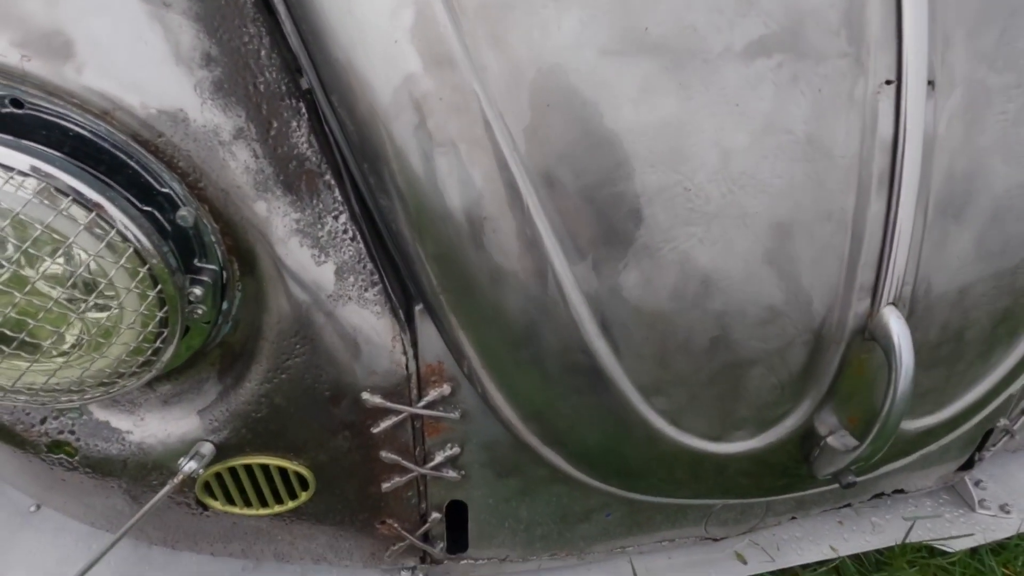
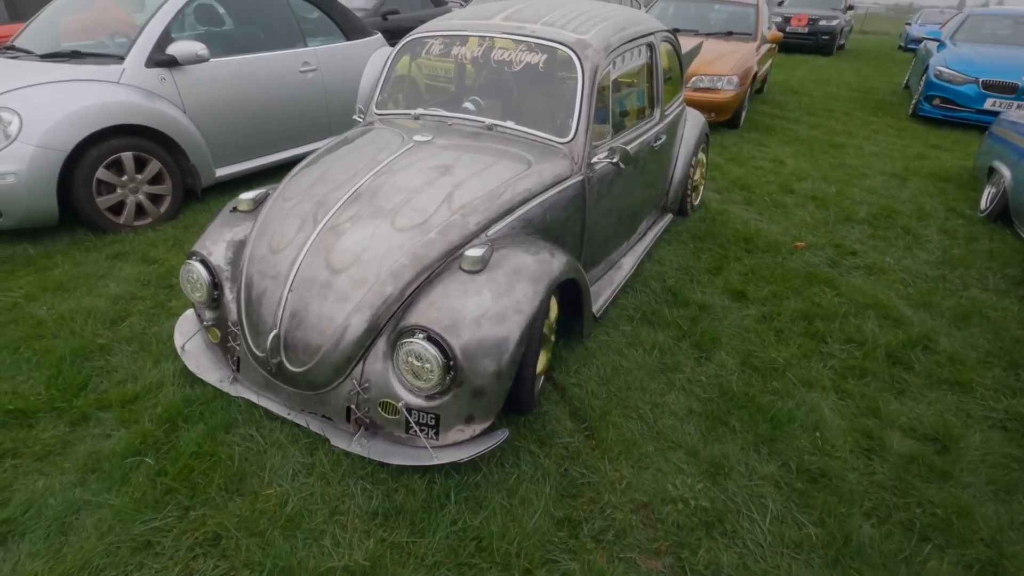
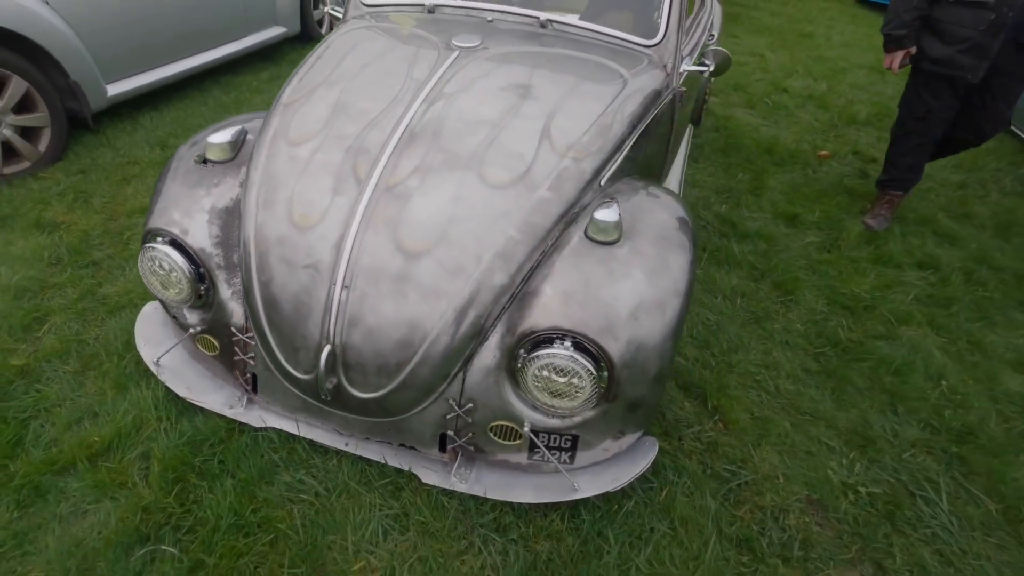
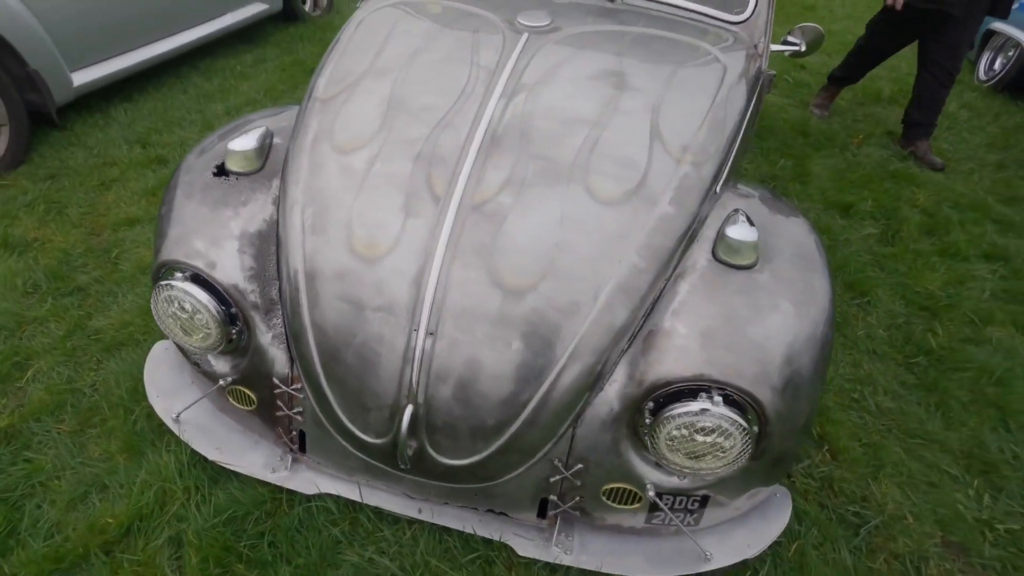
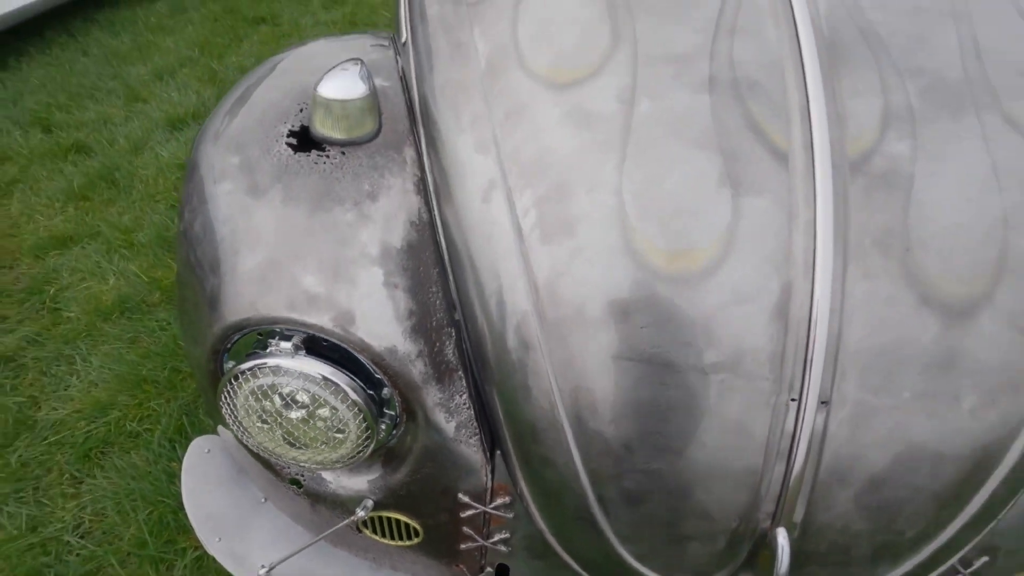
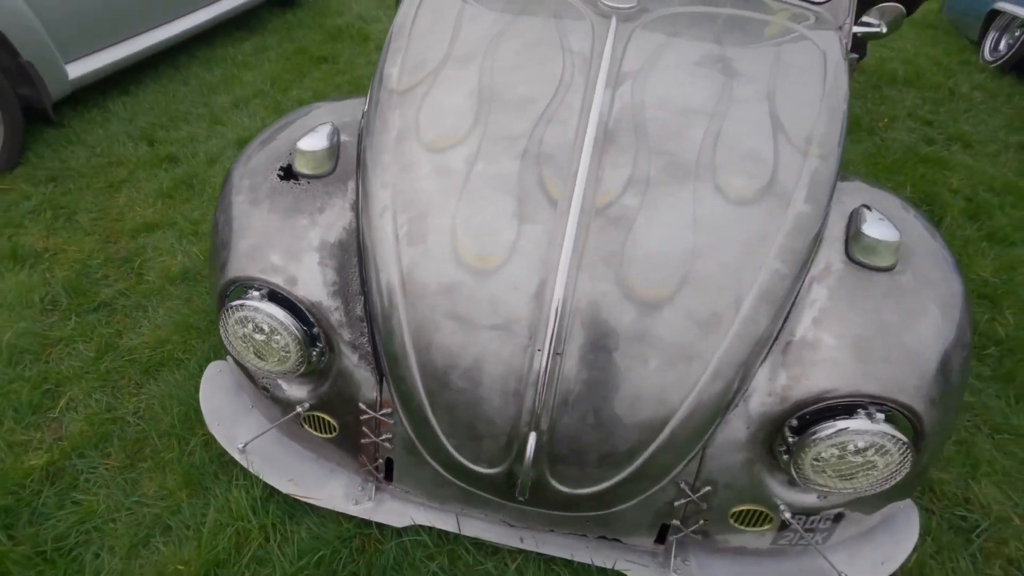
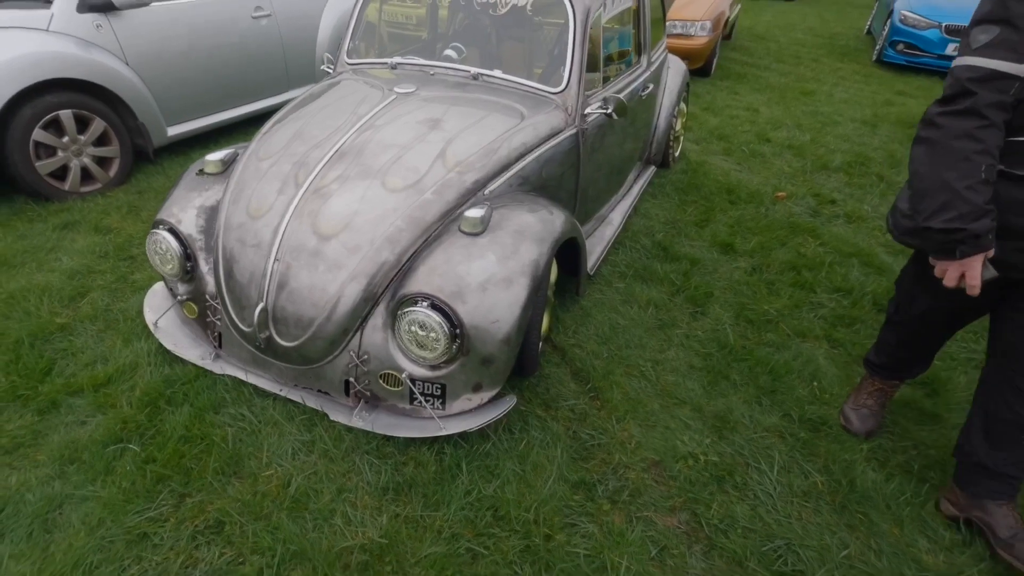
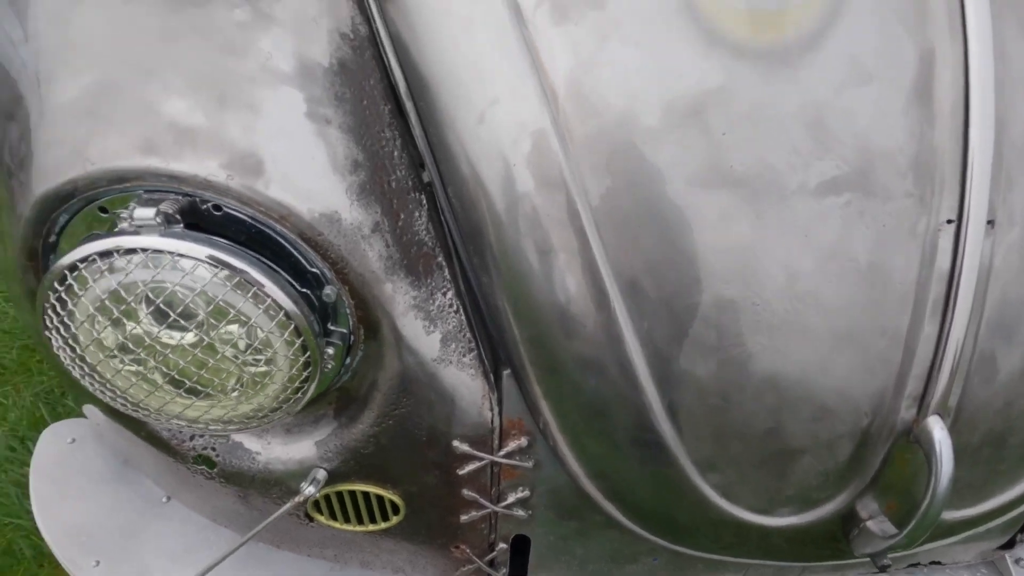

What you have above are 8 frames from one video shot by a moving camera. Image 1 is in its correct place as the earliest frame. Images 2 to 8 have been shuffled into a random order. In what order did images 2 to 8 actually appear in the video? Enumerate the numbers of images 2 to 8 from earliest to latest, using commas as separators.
8, 5, 6, 4, 3, 7, 2
